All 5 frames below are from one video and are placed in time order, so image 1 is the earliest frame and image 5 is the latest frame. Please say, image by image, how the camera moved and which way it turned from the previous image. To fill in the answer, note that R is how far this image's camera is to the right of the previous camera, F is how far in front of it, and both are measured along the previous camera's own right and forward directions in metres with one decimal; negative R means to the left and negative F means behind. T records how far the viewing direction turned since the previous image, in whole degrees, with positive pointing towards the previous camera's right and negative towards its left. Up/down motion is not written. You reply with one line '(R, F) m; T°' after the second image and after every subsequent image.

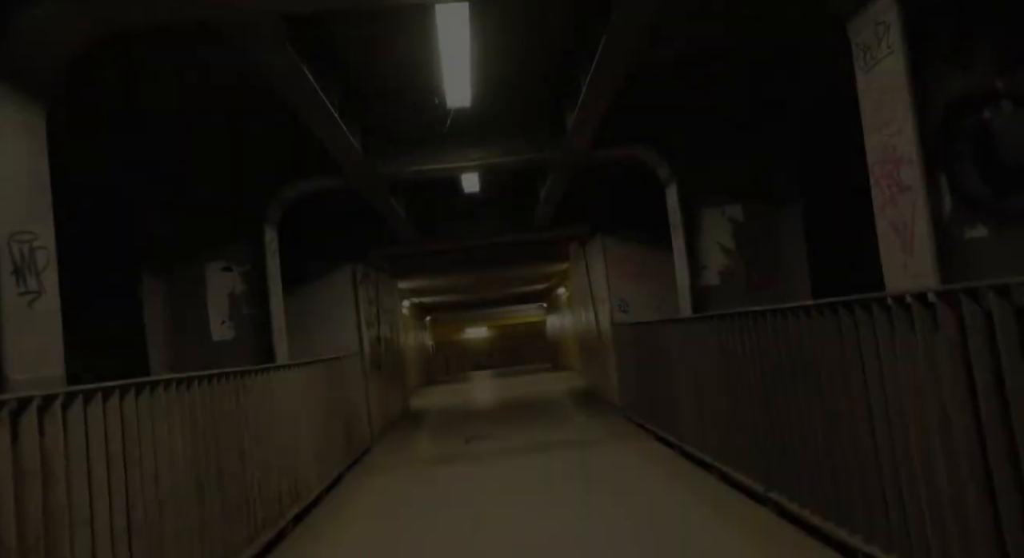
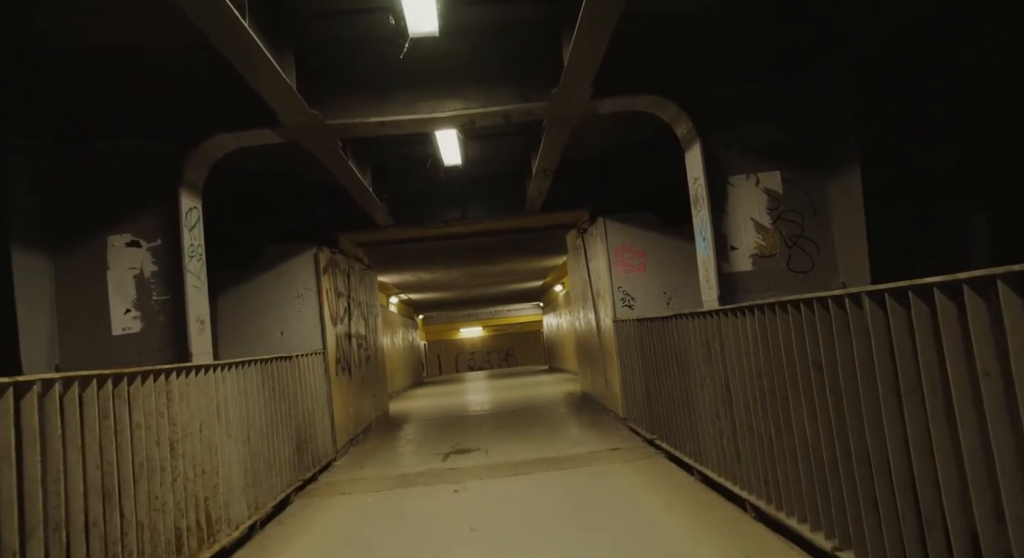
(+0.1, +1.4) m; 0°
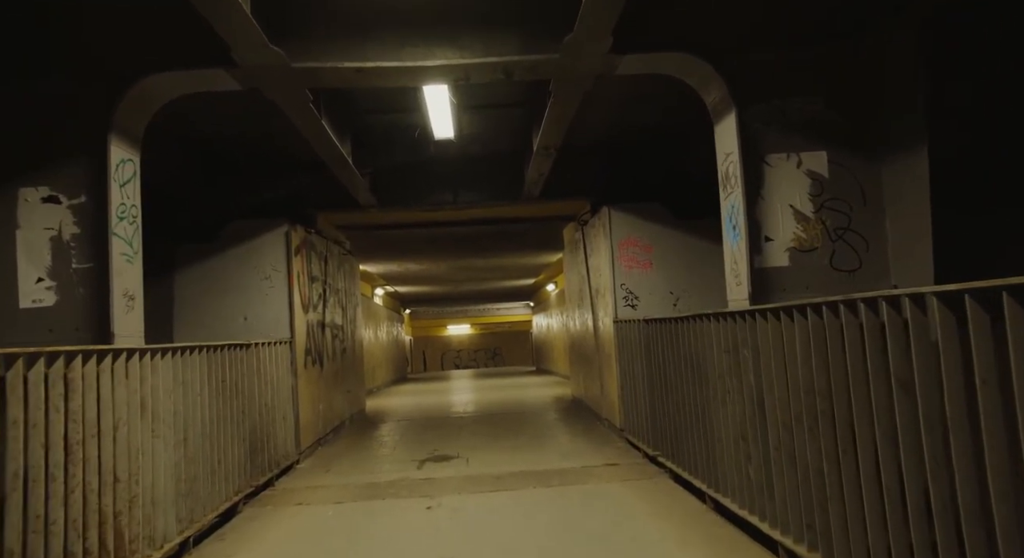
(0.0, +0.9) m; +1°
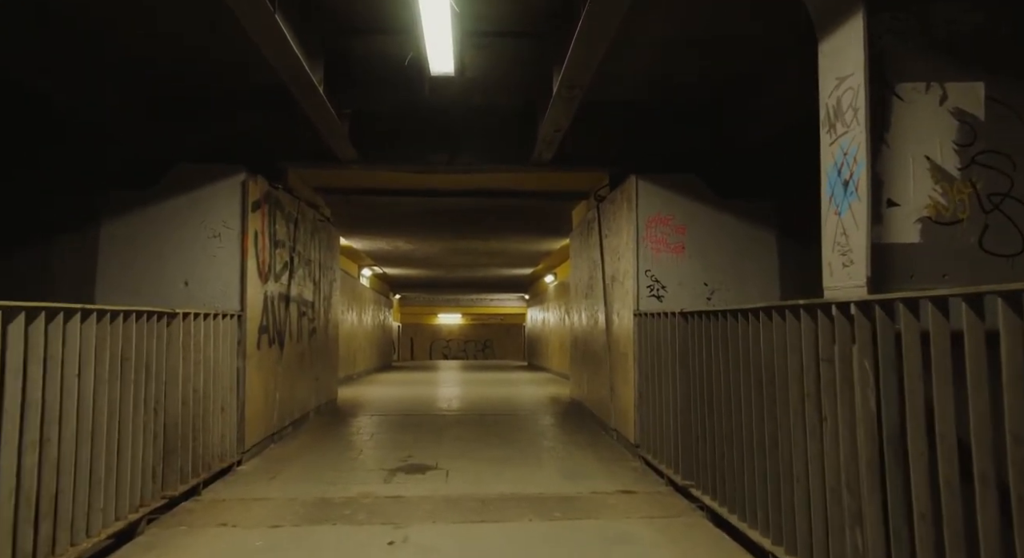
(-0.1, +1.4) m; +1°
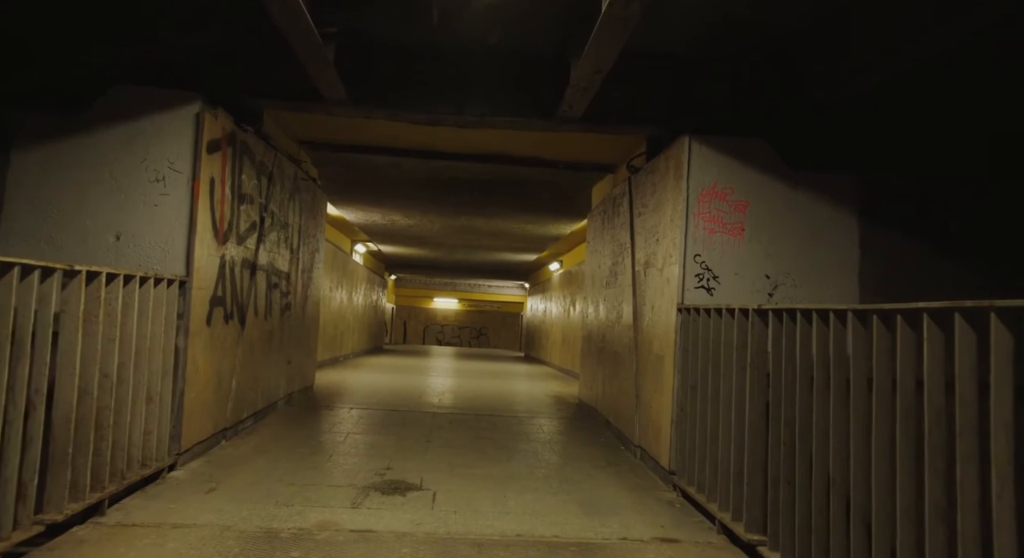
(-0.1, +1.4) m; 0°
